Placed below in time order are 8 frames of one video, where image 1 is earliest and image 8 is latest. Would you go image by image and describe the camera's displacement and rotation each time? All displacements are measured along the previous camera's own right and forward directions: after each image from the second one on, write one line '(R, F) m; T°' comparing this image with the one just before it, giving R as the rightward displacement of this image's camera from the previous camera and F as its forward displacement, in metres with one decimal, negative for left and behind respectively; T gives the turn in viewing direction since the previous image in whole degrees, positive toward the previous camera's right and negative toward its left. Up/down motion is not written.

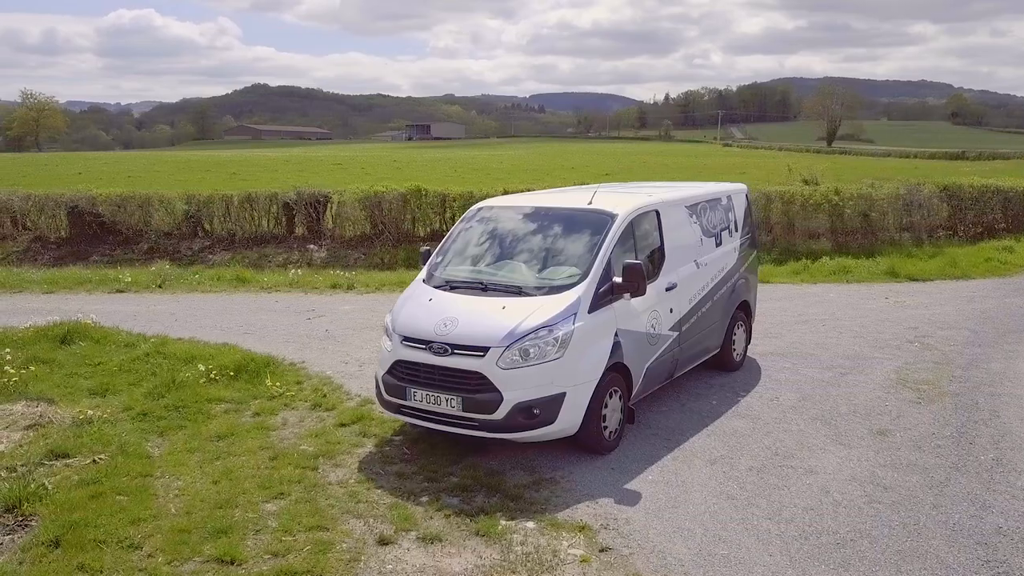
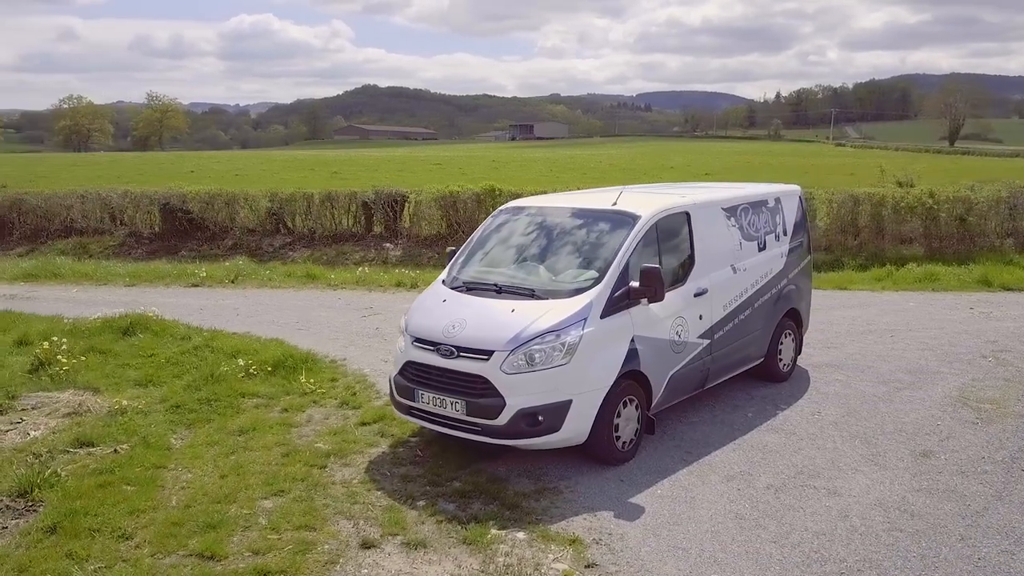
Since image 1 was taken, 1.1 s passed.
(+0.6, +0.2) m; -7°
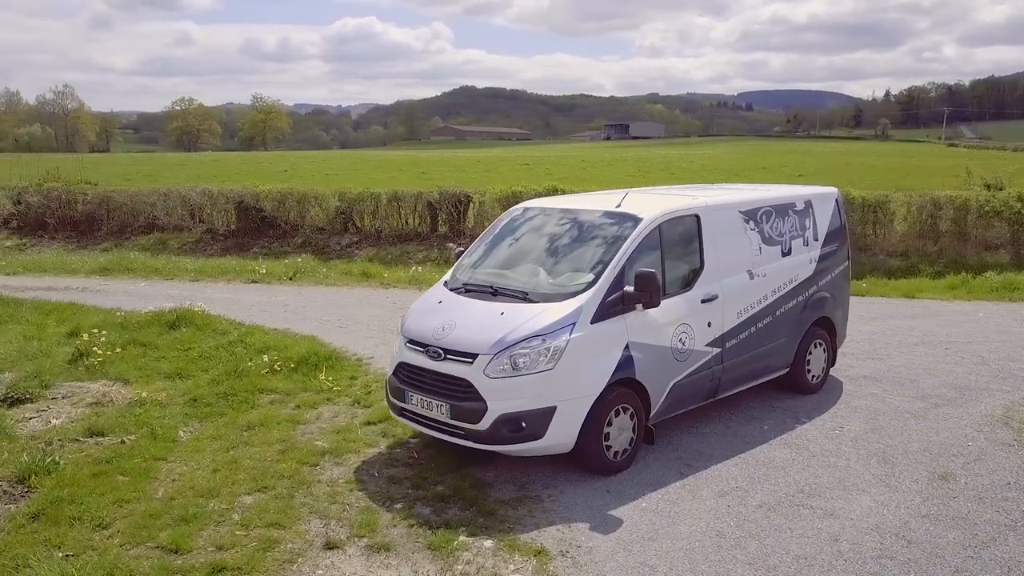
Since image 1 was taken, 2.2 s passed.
(+0.7, +0.1) m; -6°
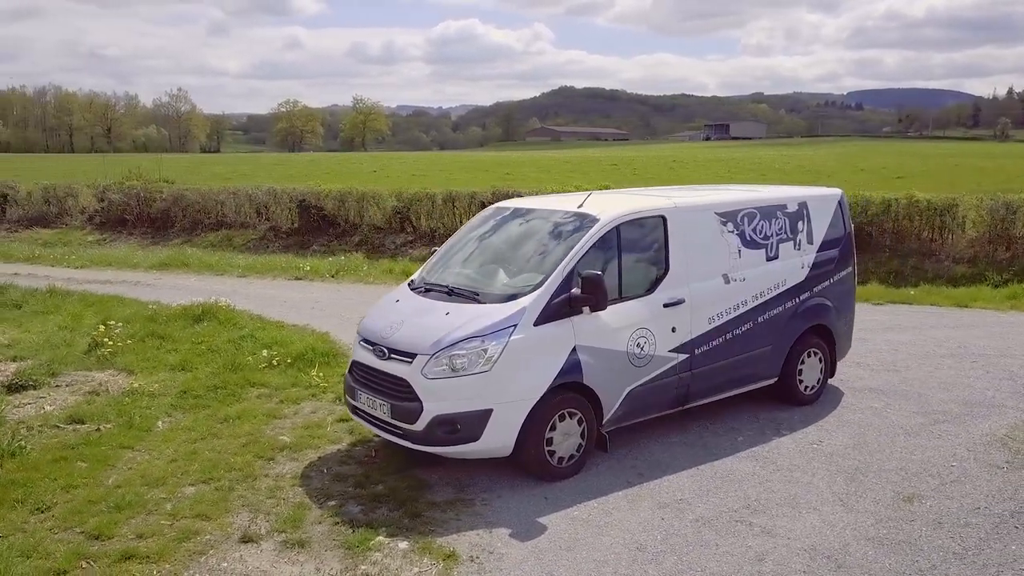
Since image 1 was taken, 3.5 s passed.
(+0.9, +0.1) m; -6°
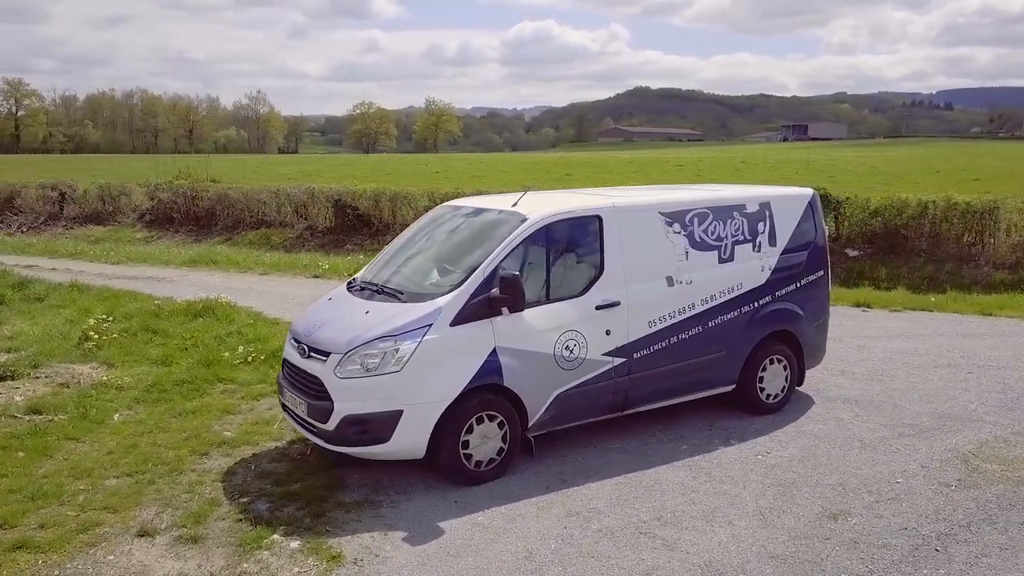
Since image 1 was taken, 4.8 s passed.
(+0.9, +0.1) m; -5°
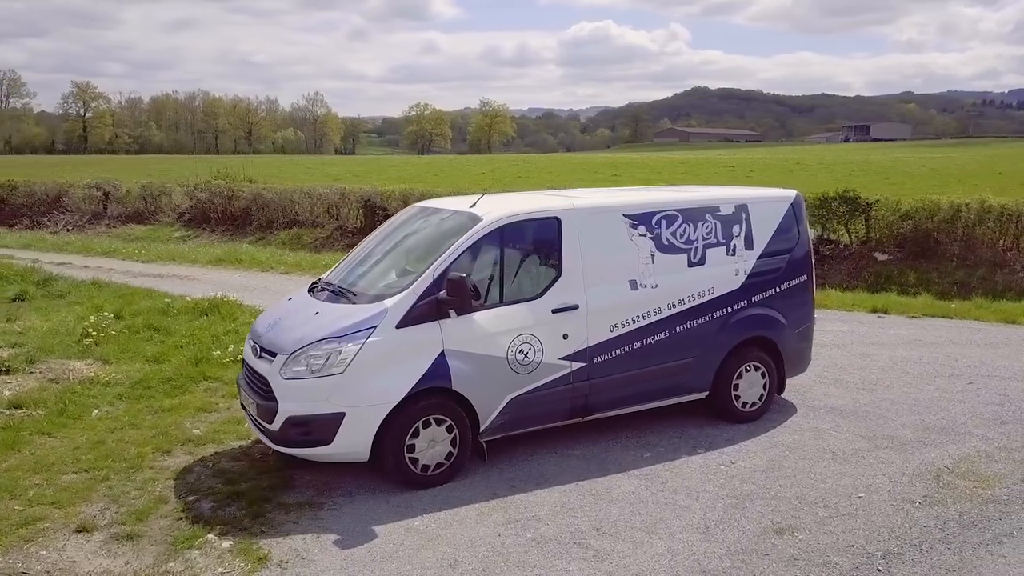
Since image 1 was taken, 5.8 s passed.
(+0.6, +0.1) m; -4°
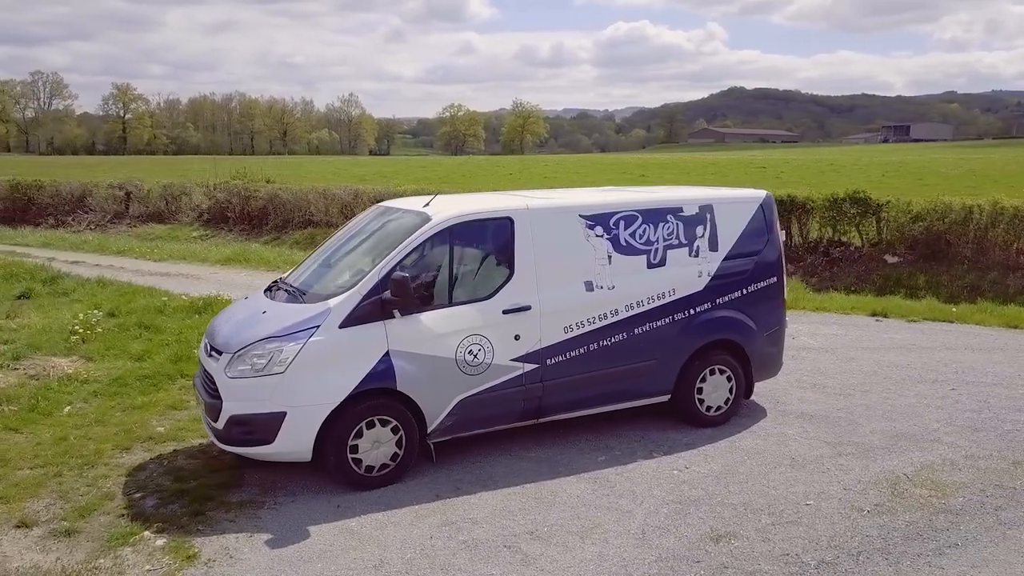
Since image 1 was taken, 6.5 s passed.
(+0.5, +0.1) m; -2°
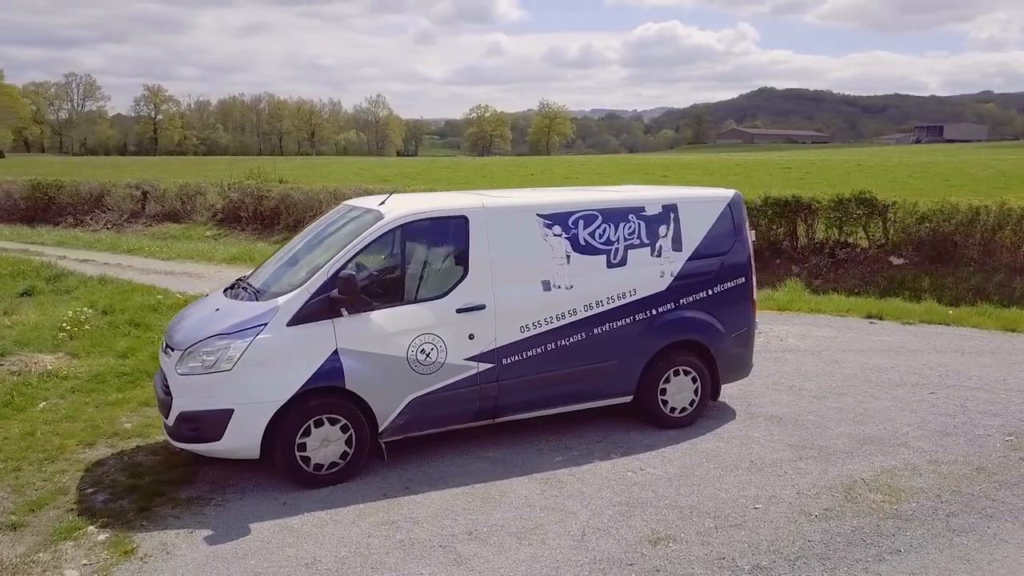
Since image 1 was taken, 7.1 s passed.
(+0.5, 0.0) m; -2°
